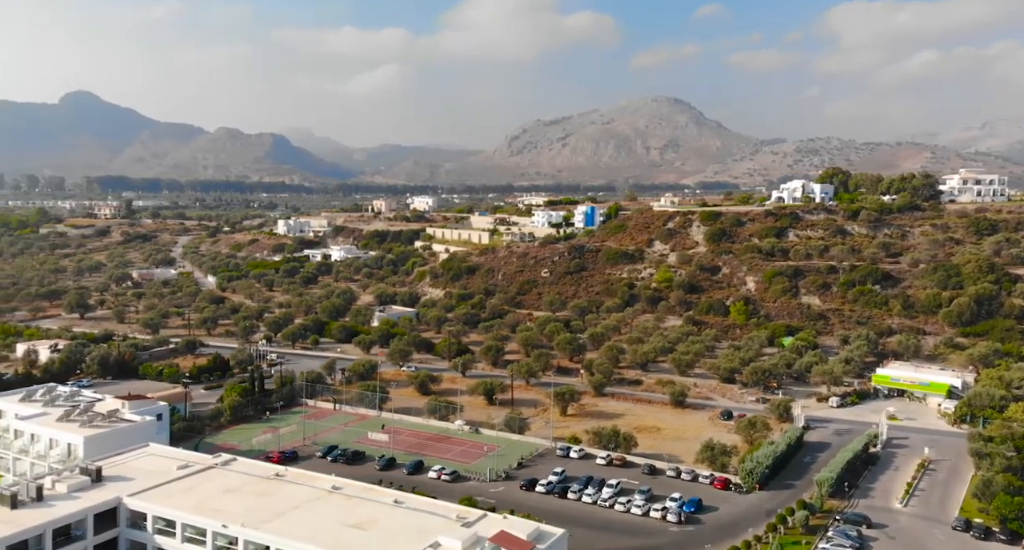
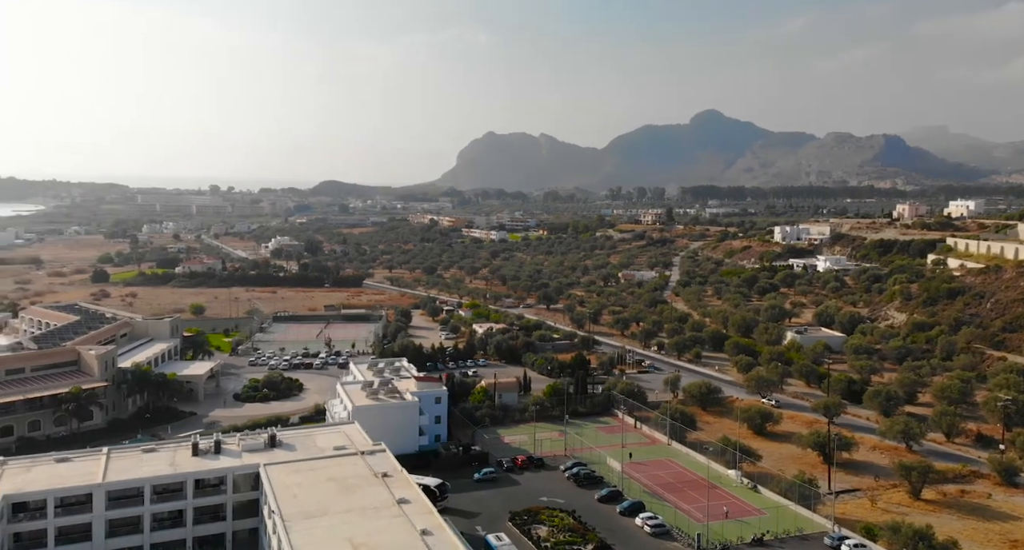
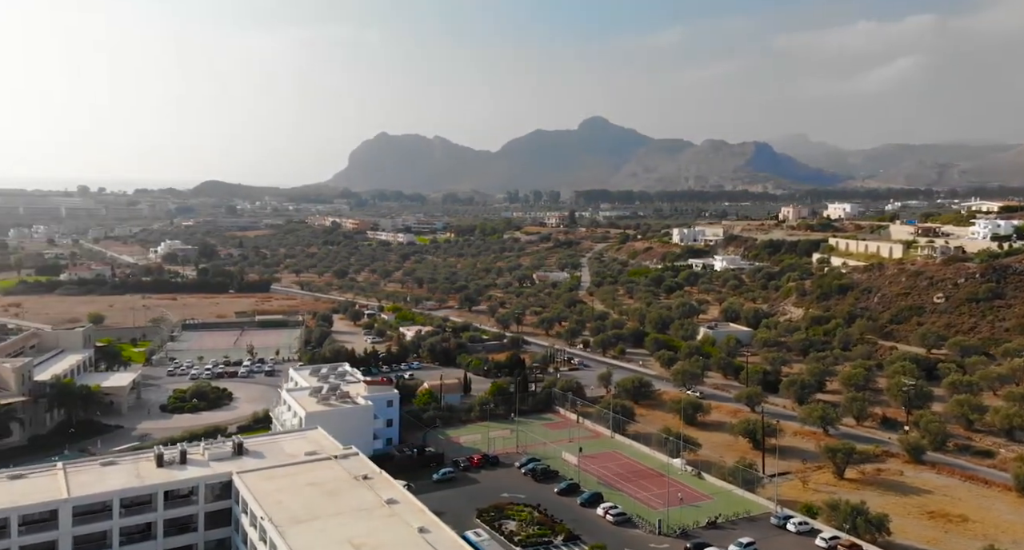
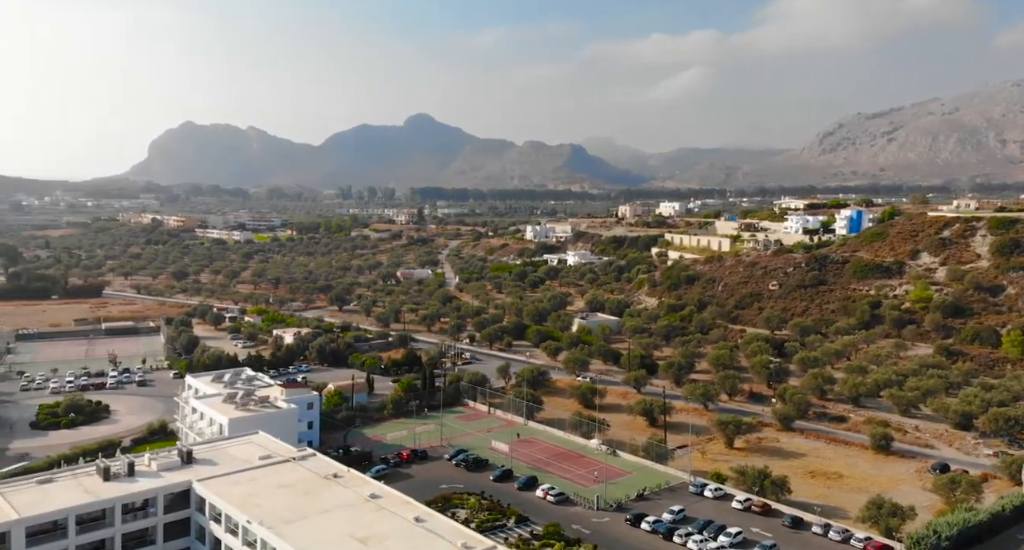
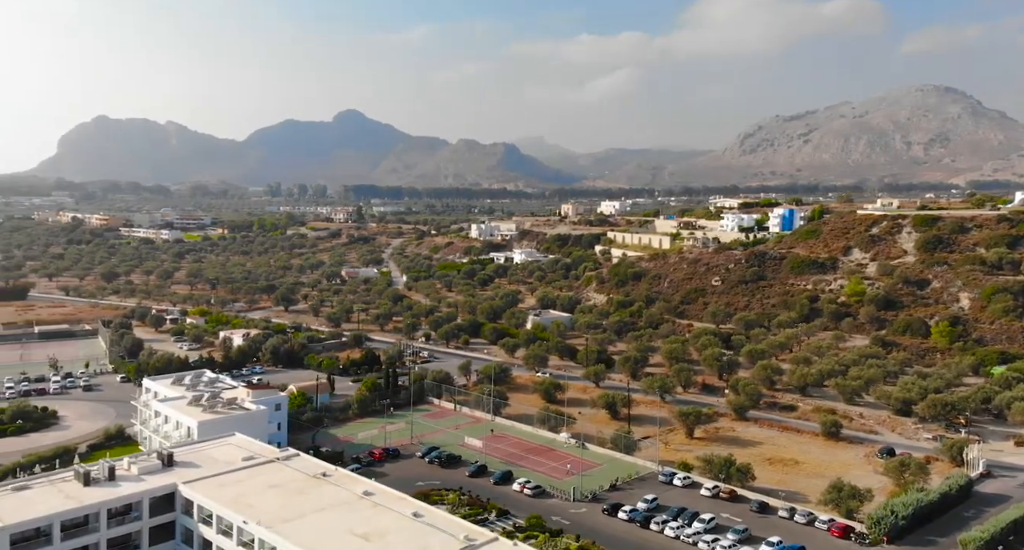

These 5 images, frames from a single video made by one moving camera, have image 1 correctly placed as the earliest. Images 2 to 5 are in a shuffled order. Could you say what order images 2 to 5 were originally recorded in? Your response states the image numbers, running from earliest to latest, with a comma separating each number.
5, 4, 3, 2
